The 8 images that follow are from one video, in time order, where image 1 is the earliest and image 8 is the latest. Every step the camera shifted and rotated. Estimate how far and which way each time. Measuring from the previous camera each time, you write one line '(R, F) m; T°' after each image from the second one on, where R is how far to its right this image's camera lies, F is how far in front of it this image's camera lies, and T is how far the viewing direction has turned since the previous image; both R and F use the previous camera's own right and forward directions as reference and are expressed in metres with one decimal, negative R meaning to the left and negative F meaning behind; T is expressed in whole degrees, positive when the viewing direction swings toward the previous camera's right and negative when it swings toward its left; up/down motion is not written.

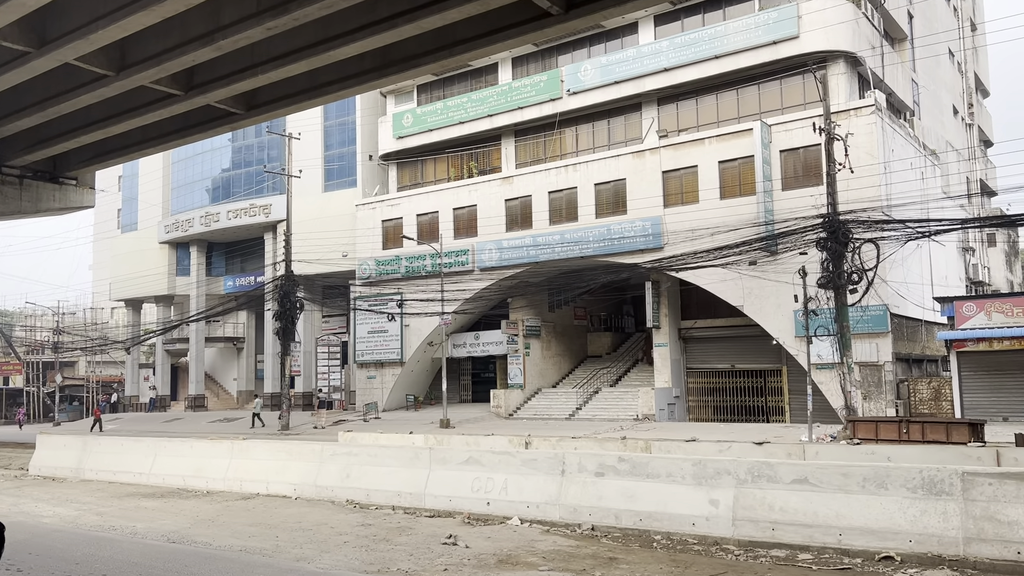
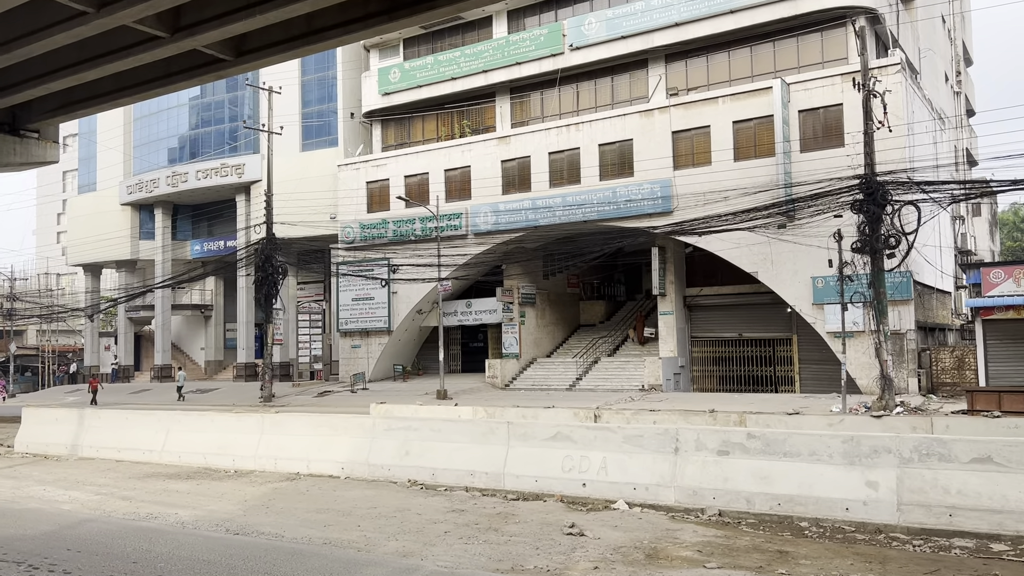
(-1.6, +1.3) m; +3°
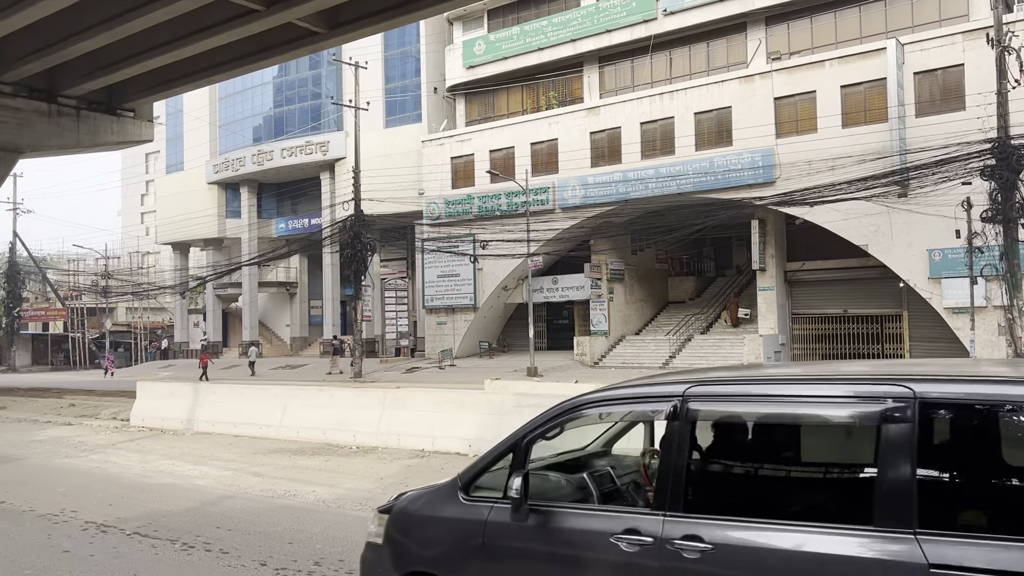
(-0.8, +0.5) m; -4°
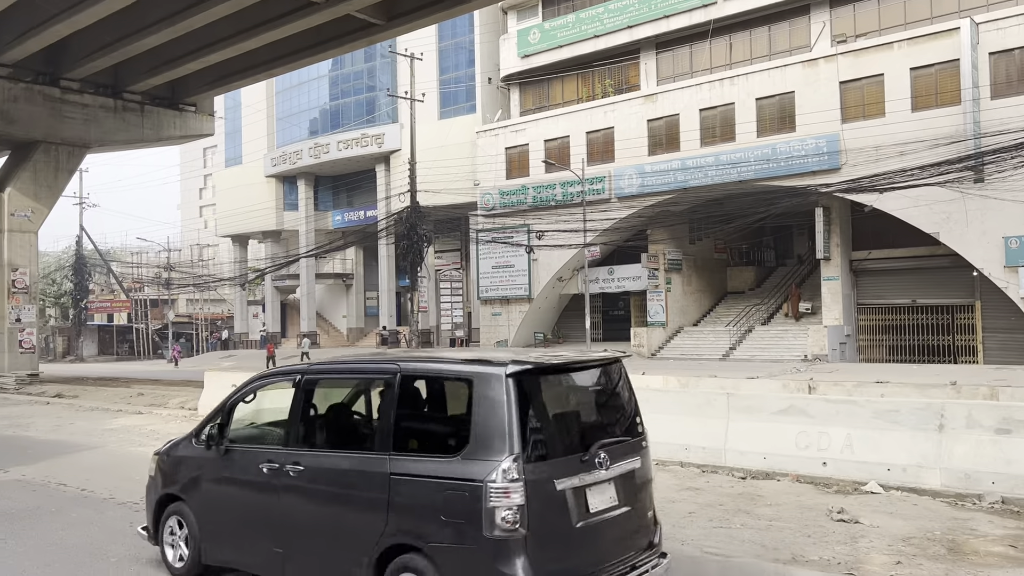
(-0.2, +0.2) m; -3°
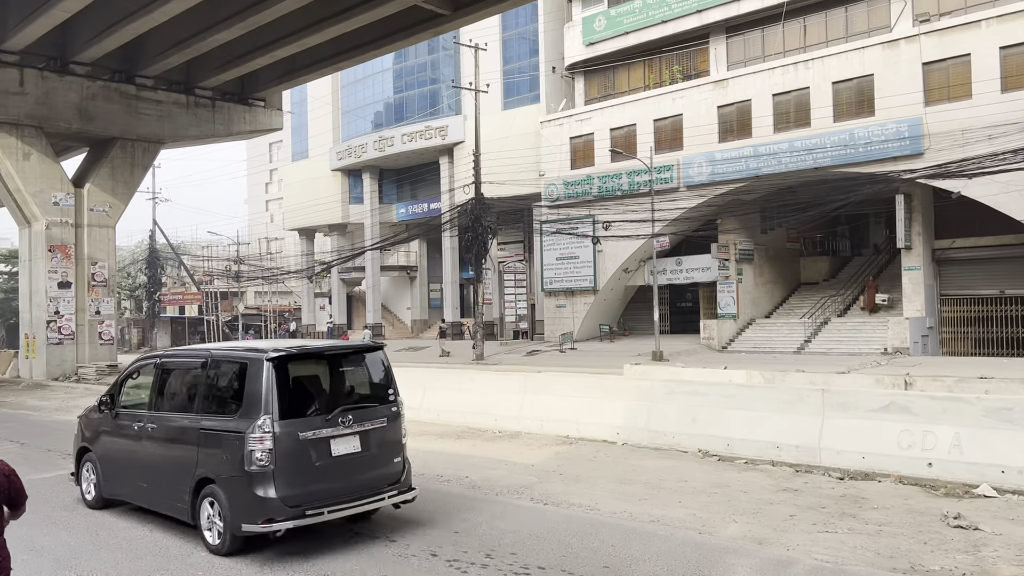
(-0.2, +0.2) m; -4°
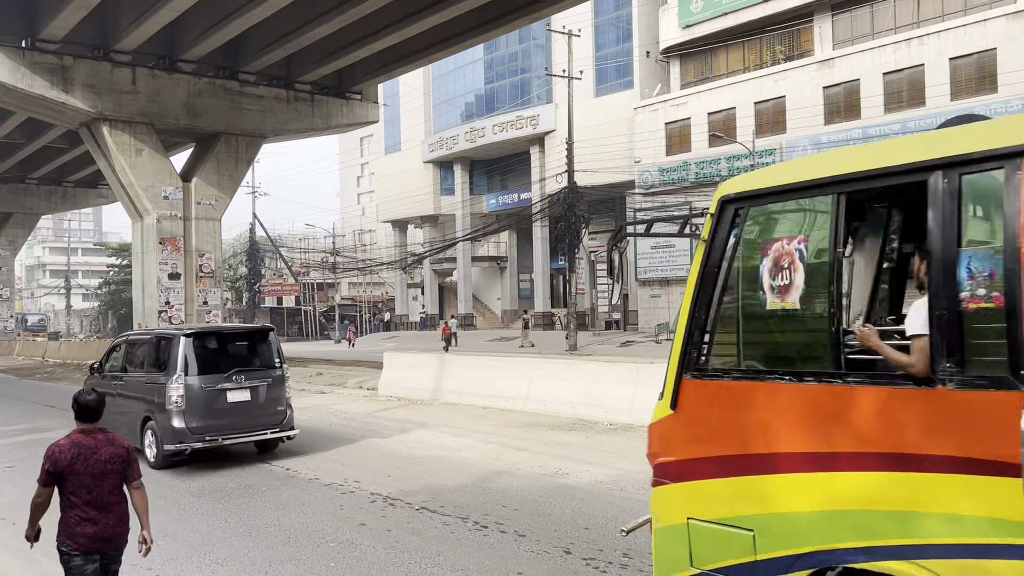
(-0.4, +0.3) m; -6°
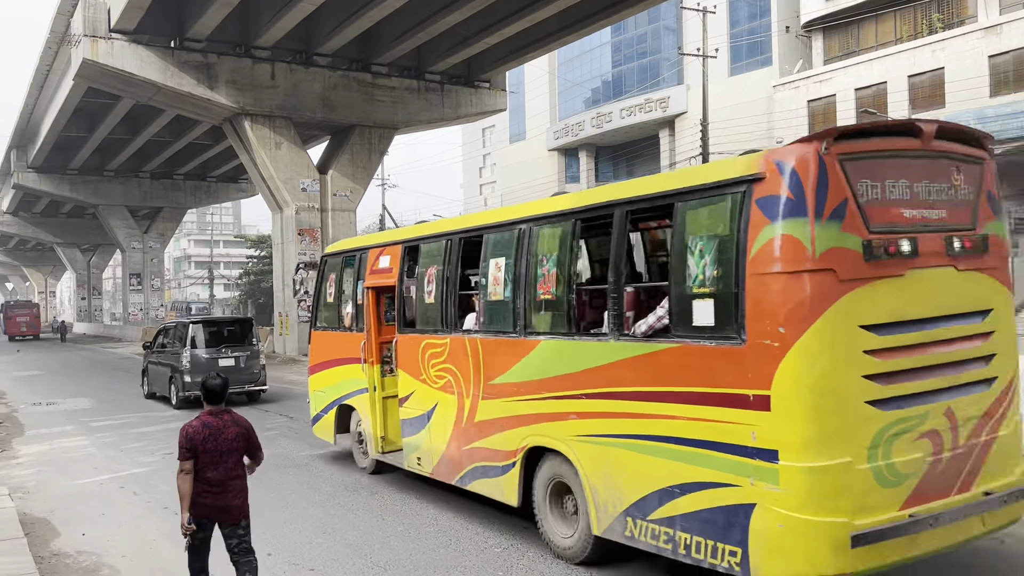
(-0.4, +0.5) m; -8°
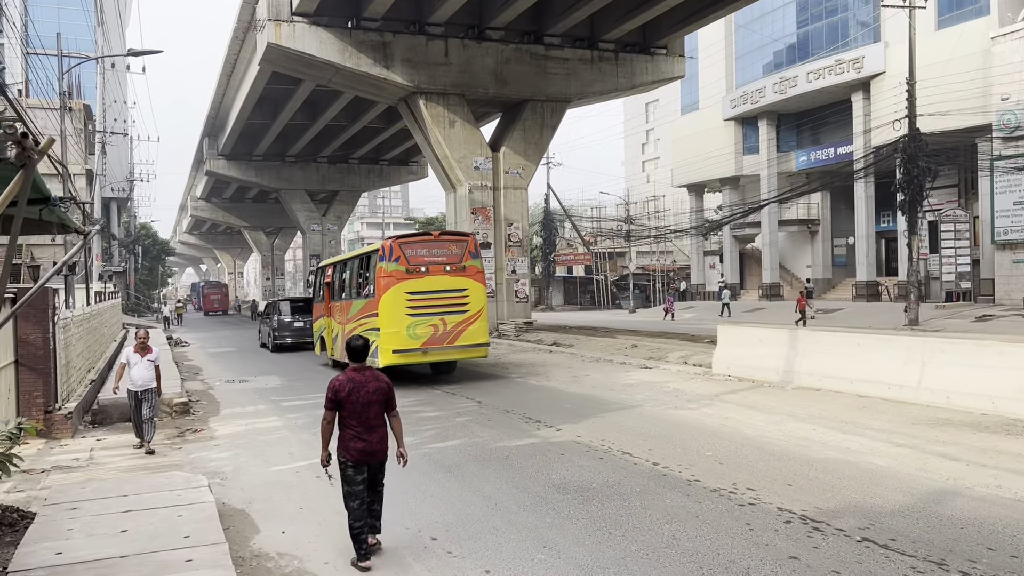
(-0.6, +1.0) m; -11°
